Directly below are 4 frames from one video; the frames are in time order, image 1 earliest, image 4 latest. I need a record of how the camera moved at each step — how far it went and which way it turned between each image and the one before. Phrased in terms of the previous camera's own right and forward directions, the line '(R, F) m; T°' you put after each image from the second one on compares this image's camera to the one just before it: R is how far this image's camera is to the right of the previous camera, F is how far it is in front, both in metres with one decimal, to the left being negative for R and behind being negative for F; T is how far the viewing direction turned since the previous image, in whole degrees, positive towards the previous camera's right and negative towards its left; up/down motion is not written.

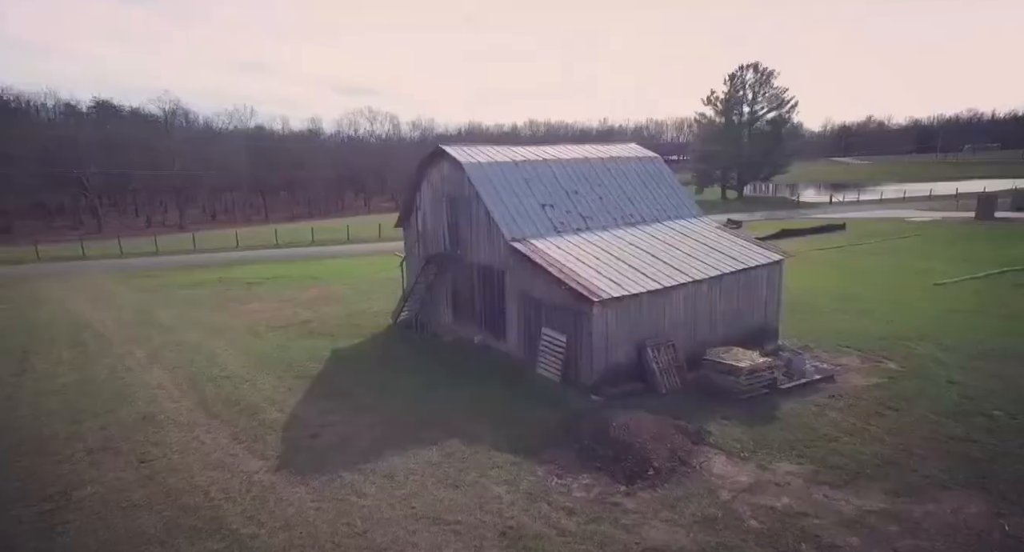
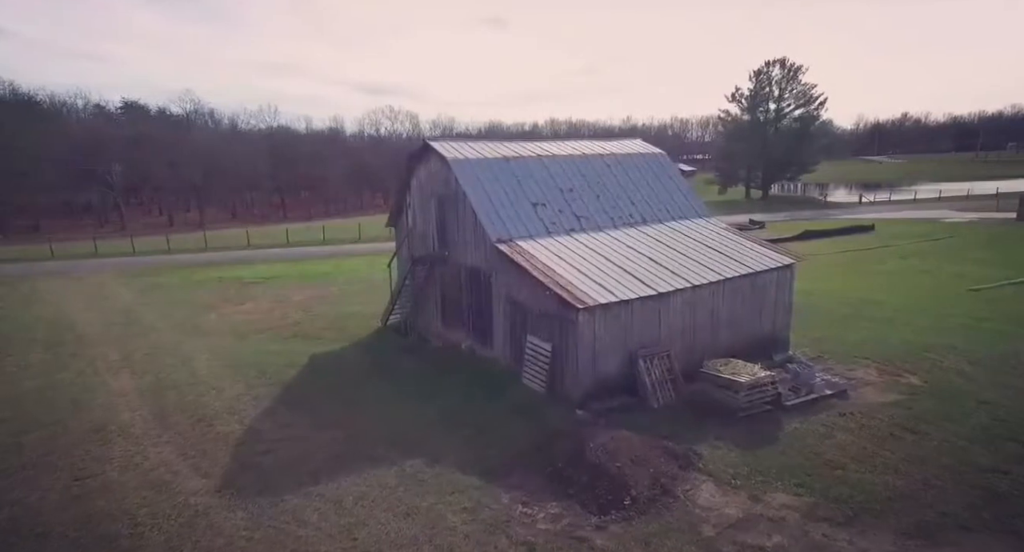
(+1.1, +1.2) m; -2°
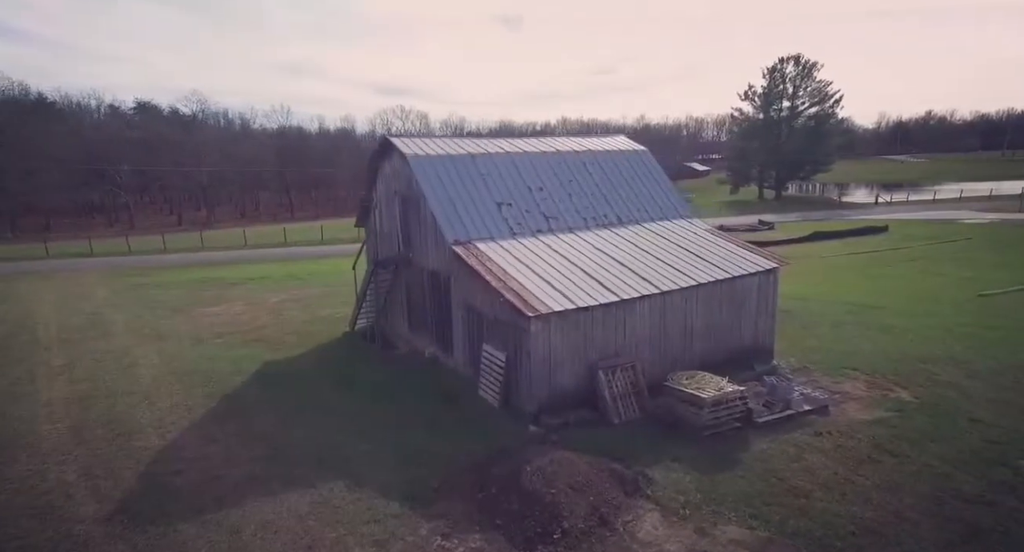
(+1.6, +1.1) m; -2°
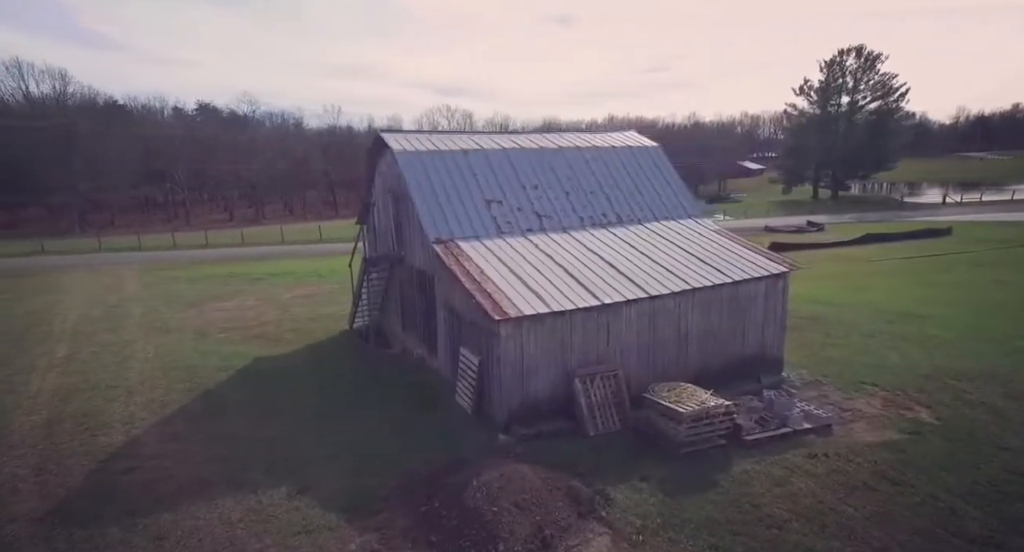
(+1.8, +0.8) m; -5°
